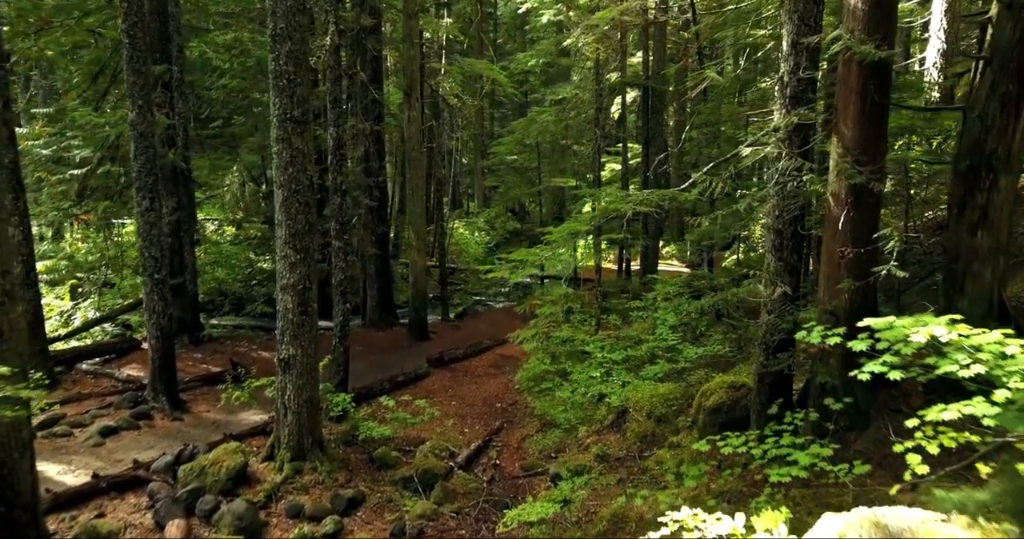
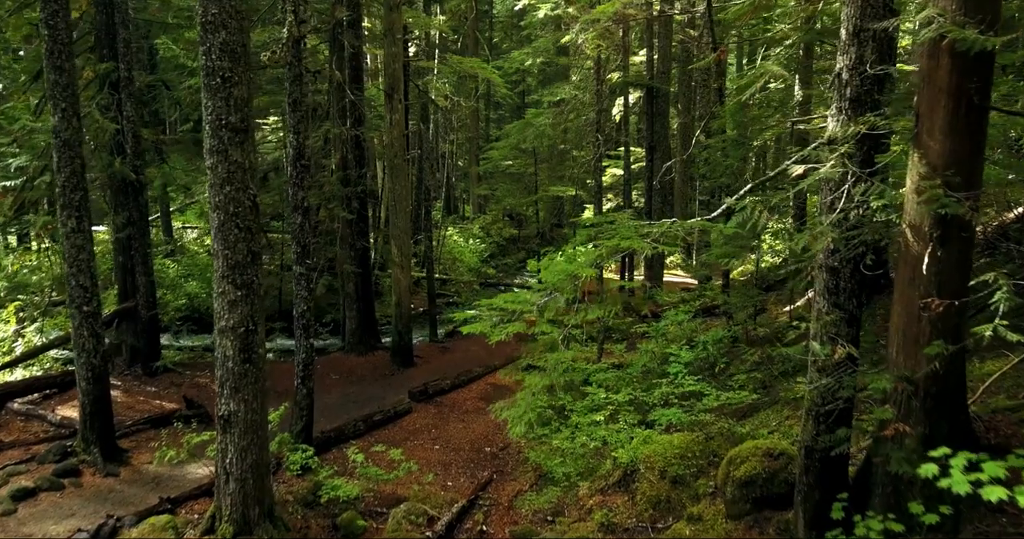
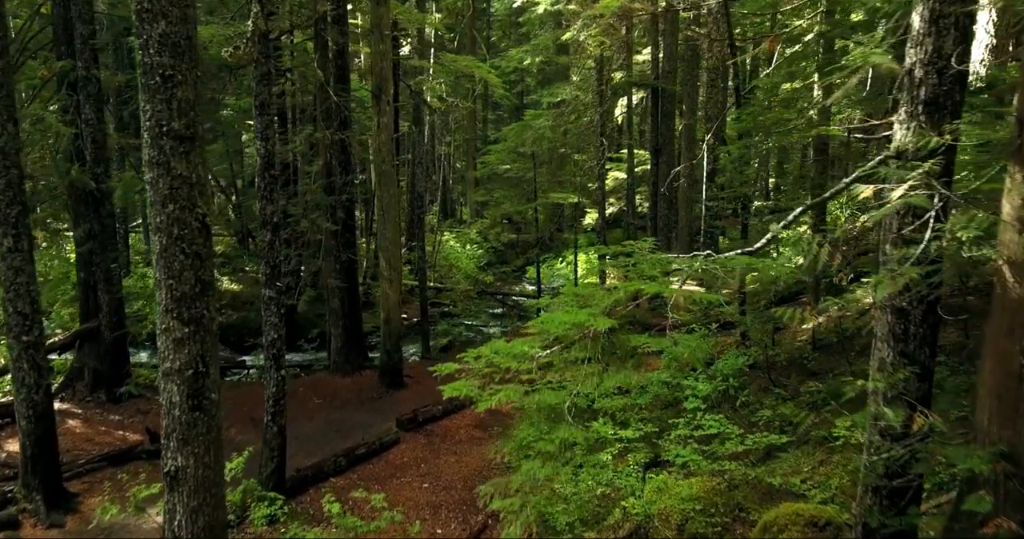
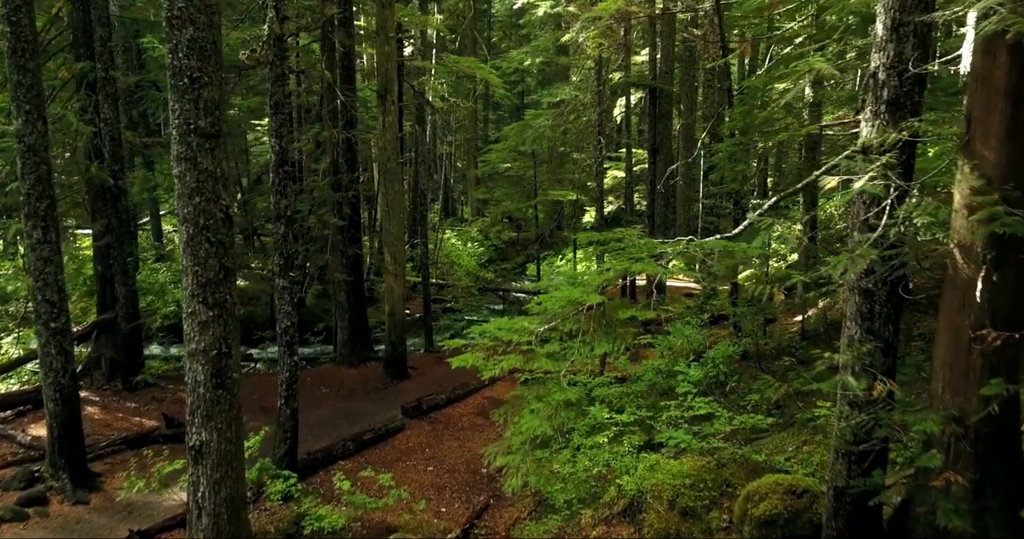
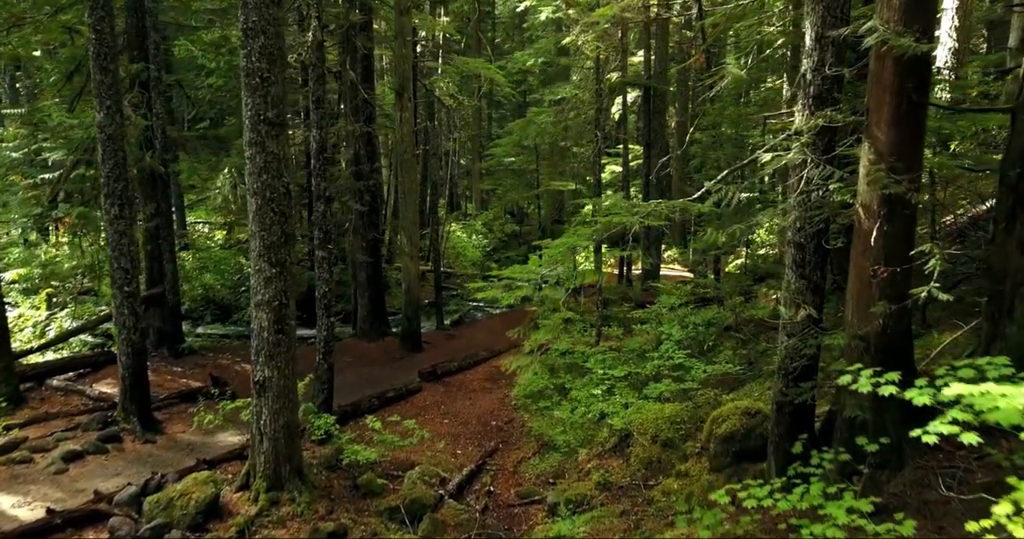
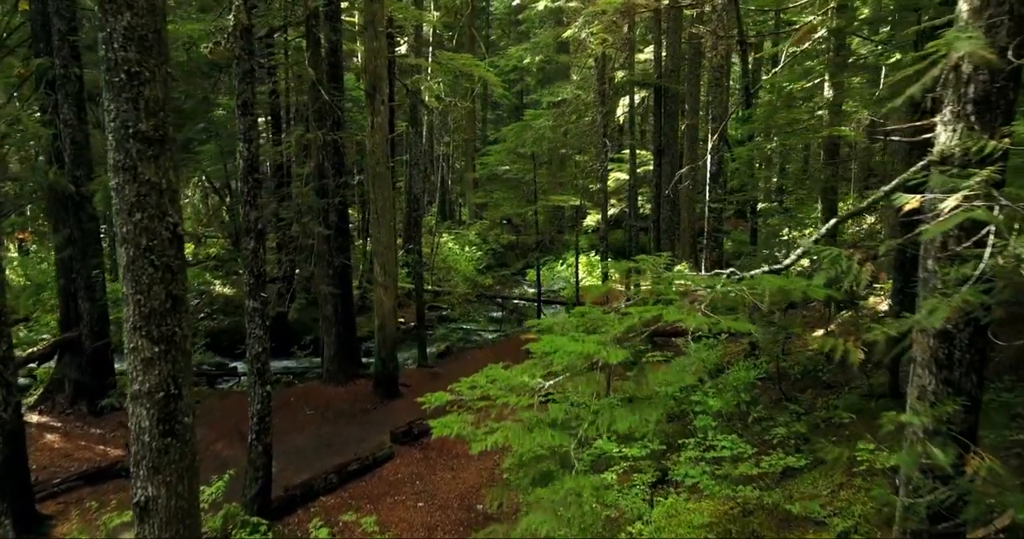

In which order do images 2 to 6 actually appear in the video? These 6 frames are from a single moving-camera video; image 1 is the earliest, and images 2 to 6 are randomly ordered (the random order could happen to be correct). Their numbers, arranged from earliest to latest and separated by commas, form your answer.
5, 2, 4, 3, 6
